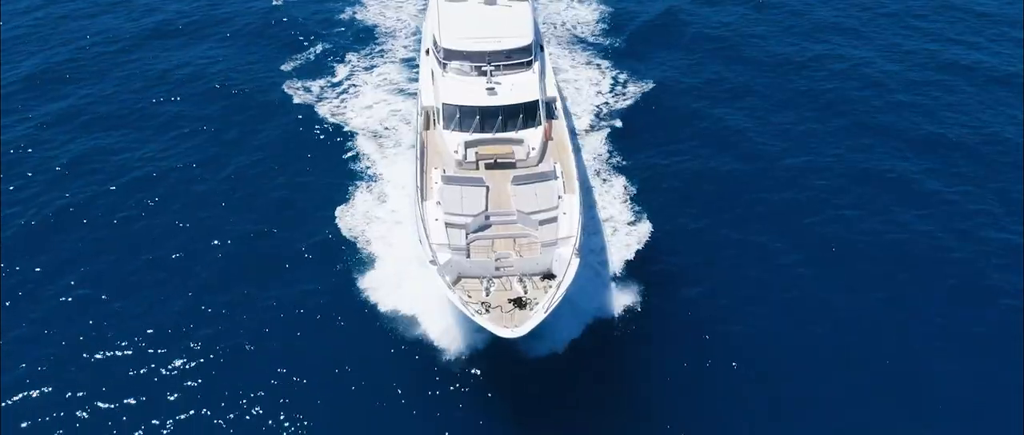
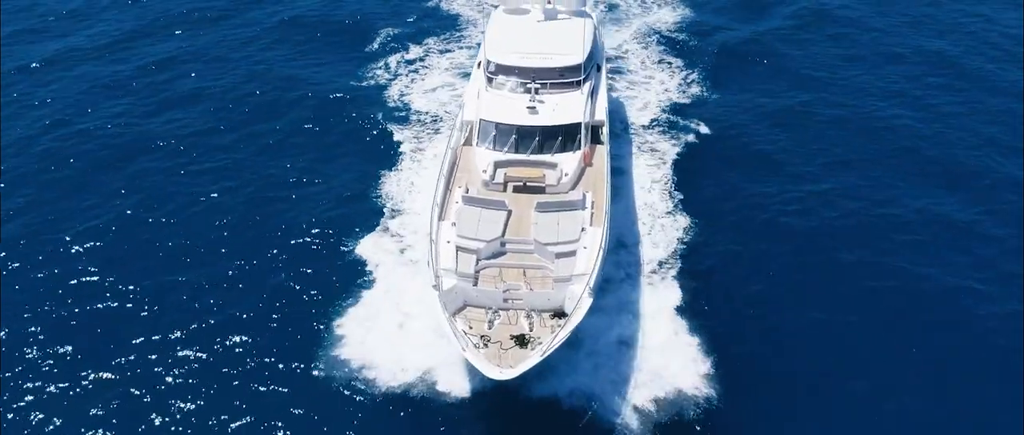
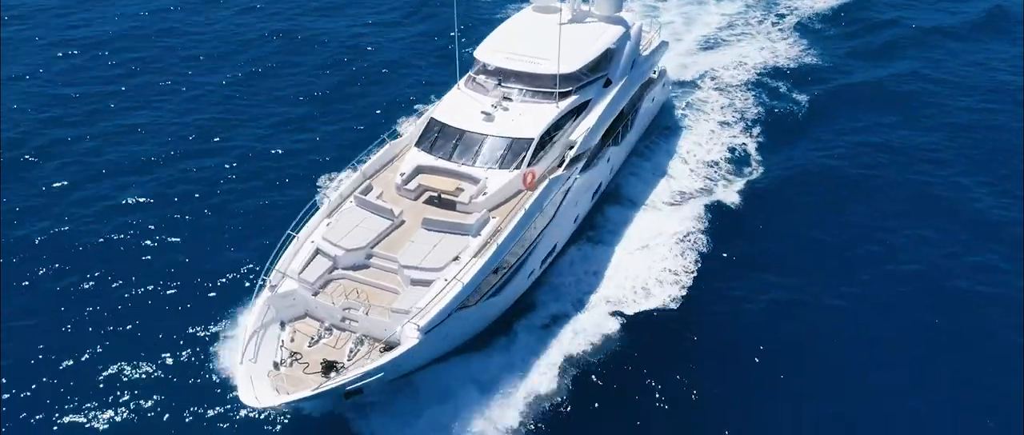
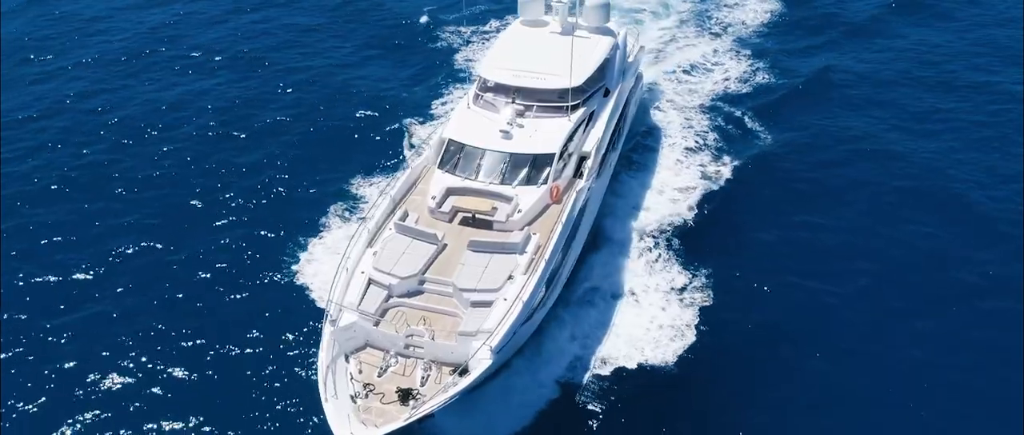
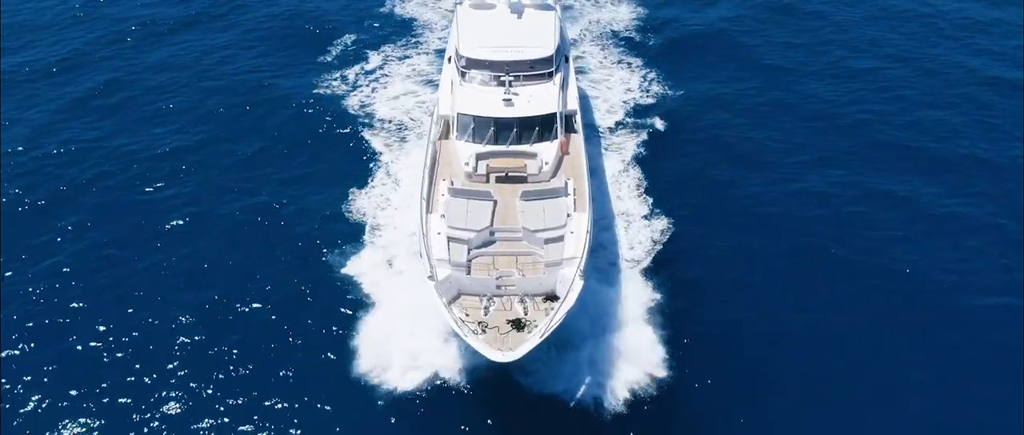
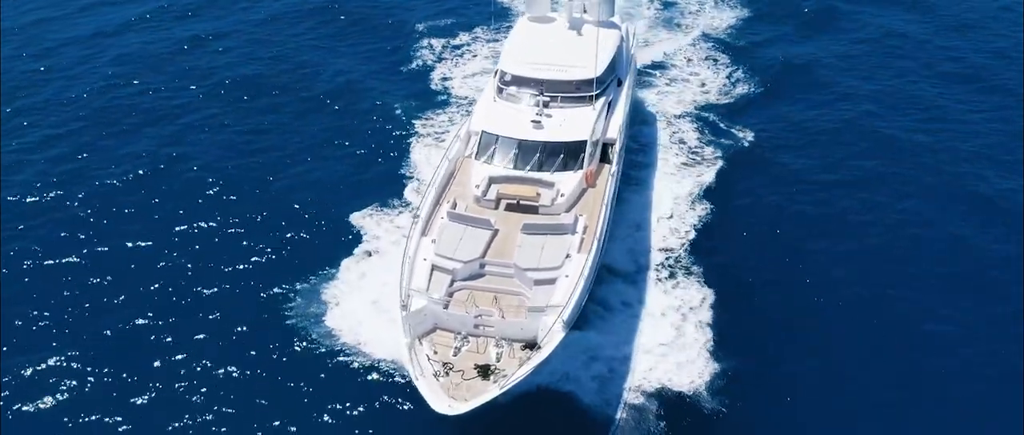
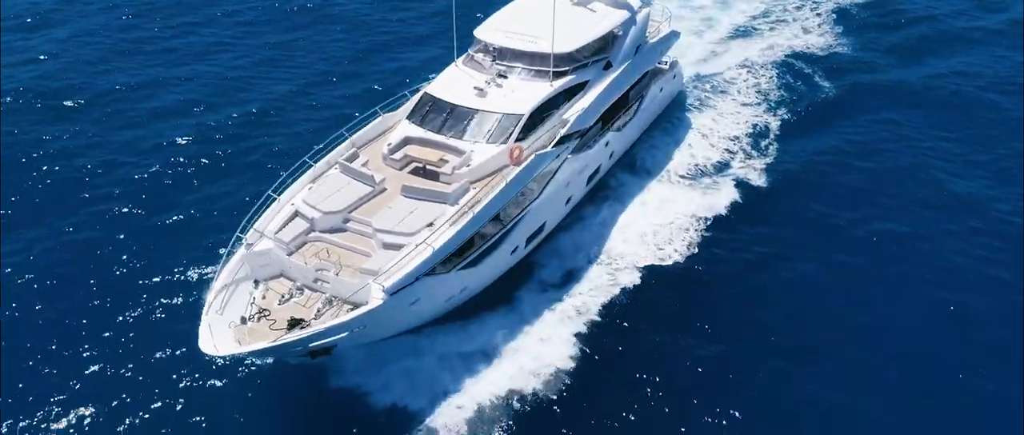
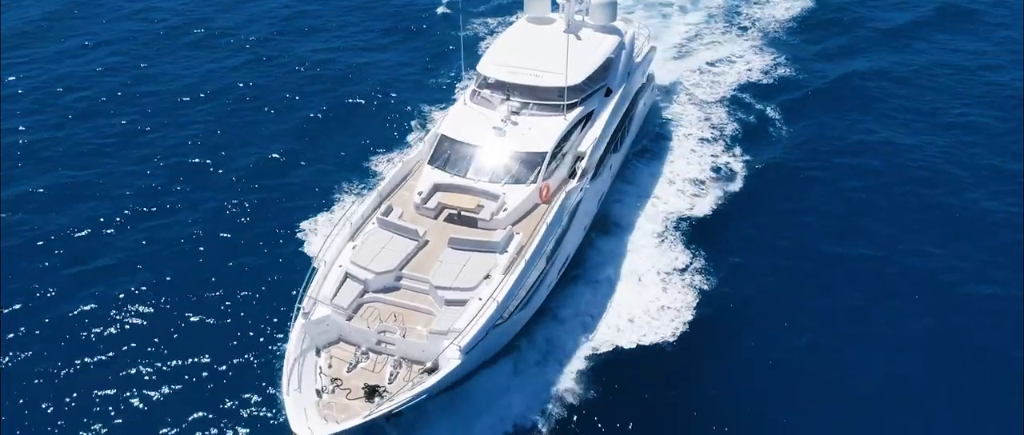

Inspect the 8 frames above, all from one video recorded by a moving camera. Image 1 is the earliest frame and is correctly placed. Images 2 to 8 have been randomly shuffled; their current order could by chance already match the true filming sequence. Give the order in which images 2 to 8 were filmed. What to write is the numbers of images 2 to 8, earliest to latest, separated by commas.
5, 2, 6, 4, 8, 3, 7
